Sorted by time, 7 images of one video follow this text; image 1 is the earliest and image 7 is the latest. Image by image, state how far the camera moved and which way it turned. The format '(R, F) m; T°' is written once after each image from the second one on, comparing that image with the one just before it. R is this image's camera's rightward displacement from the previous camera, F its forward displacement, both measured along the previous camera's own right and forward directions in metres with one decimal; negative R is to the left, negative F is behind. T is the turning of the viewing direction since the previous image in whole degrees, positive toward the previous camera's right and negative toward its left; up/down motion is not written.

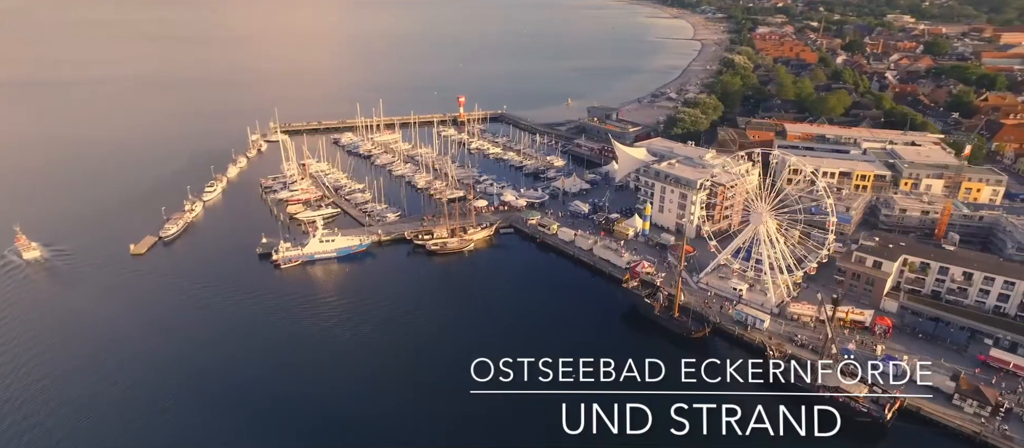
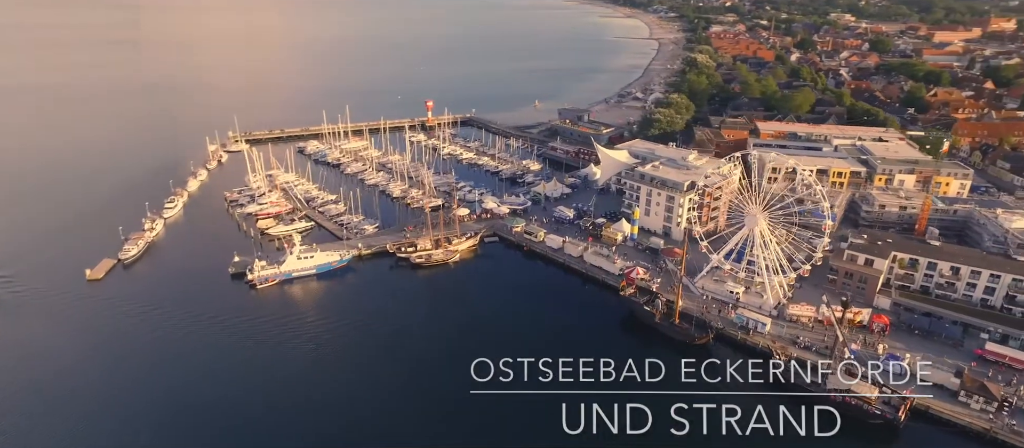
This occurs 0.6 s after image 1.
(-1.3, +0.9) m; +4°
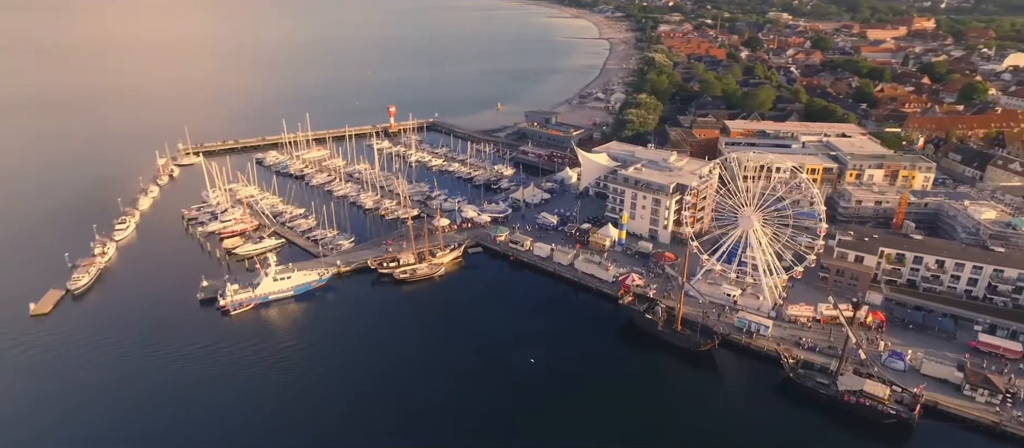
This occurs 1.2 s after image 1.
(-1.6, +1.0) m; +5°
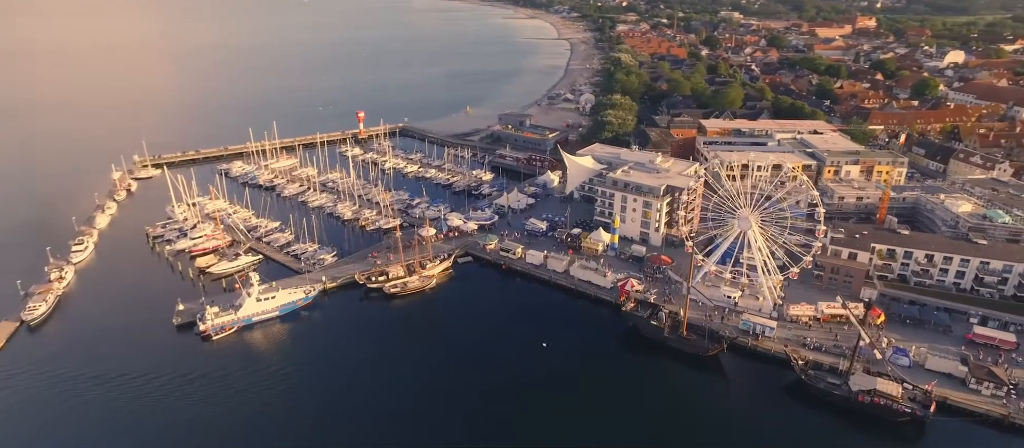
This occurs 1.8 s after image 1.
(-1.4, +0.8) m; +4°
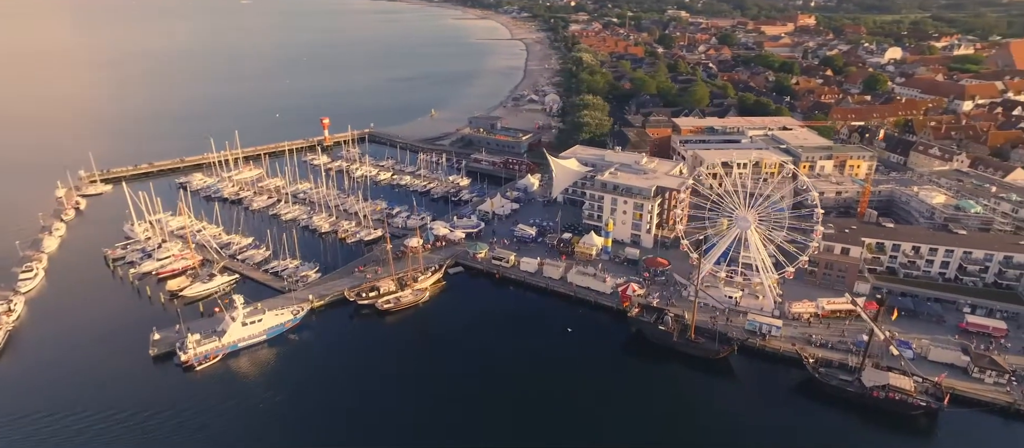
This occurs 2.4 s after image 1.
(-1.8, +0.8) m; +4°
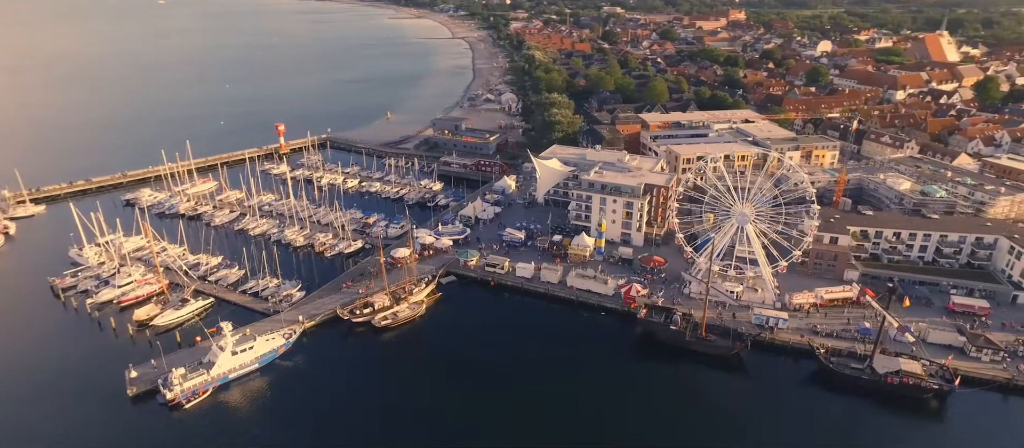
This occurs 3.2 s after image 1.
(-2.4, +0.8) m; +6°
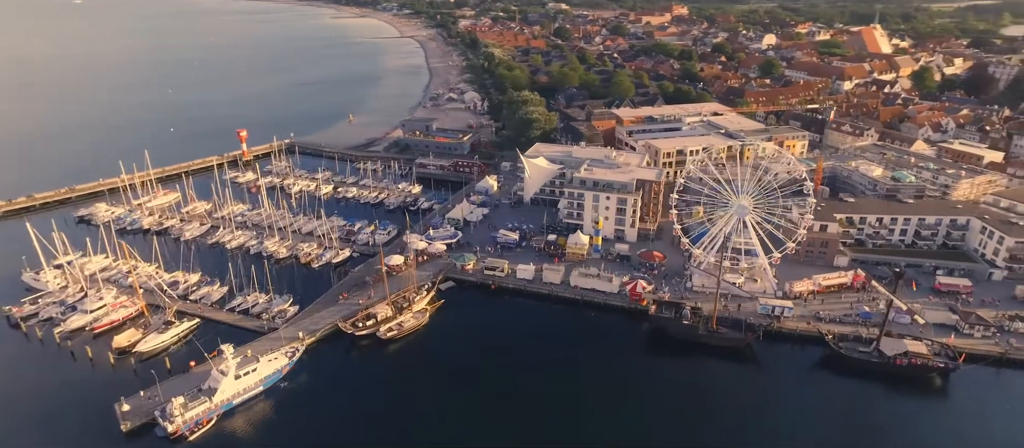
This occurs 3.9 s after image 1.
(-2.3, +0.5) m; +5°
